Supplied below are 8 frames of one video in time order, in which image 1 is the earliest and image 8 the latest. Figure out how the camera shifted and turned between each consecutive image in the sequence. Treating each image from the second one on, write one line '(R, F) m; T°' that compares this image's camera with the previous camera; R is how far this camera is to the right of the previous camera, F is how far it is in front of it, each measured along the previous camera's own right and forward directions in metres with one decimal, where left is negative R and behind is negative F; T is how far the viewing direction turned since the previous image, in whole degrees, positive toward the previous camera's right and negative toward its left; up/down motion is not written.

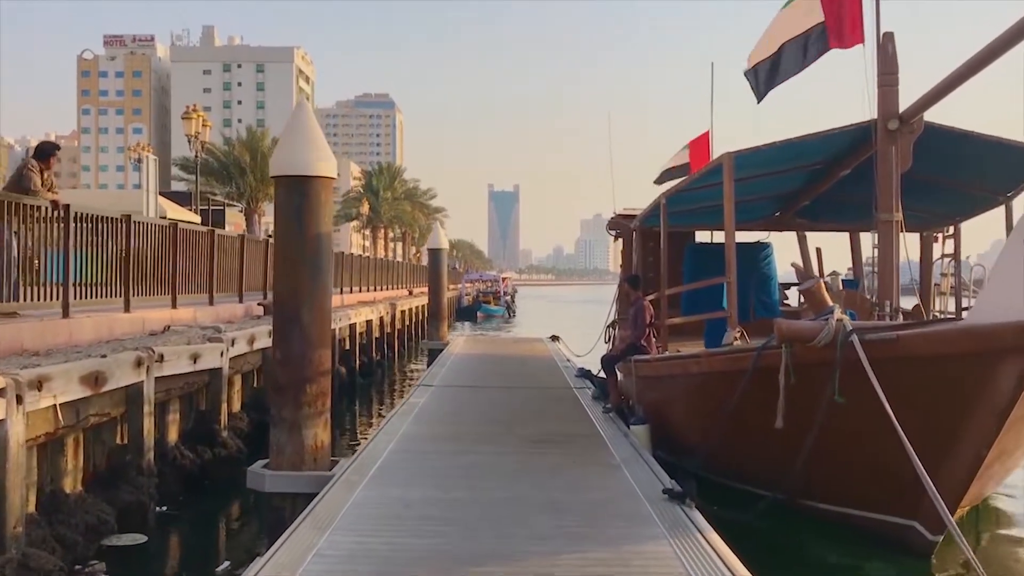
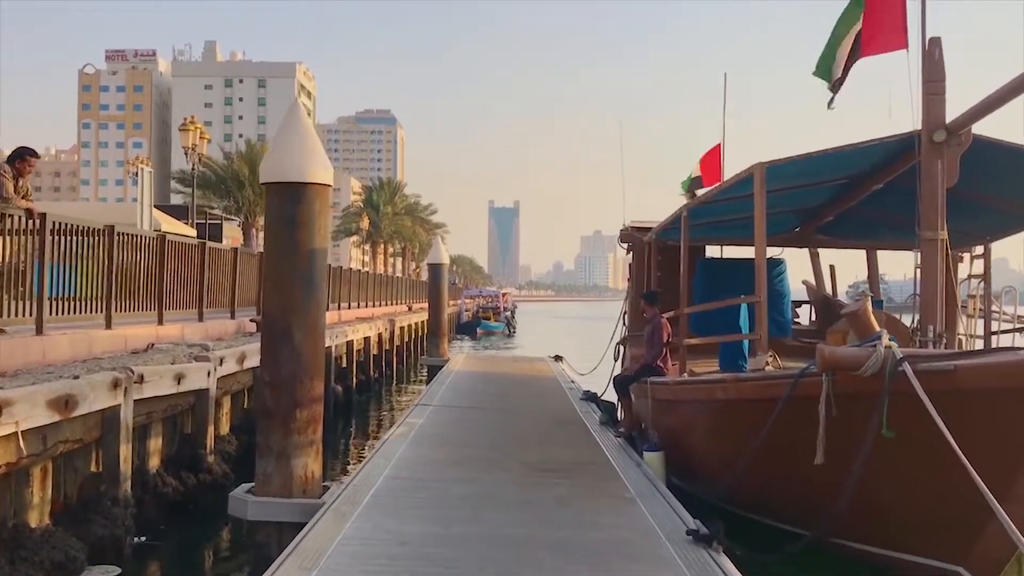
(-0.1, +0.6) m; 0°
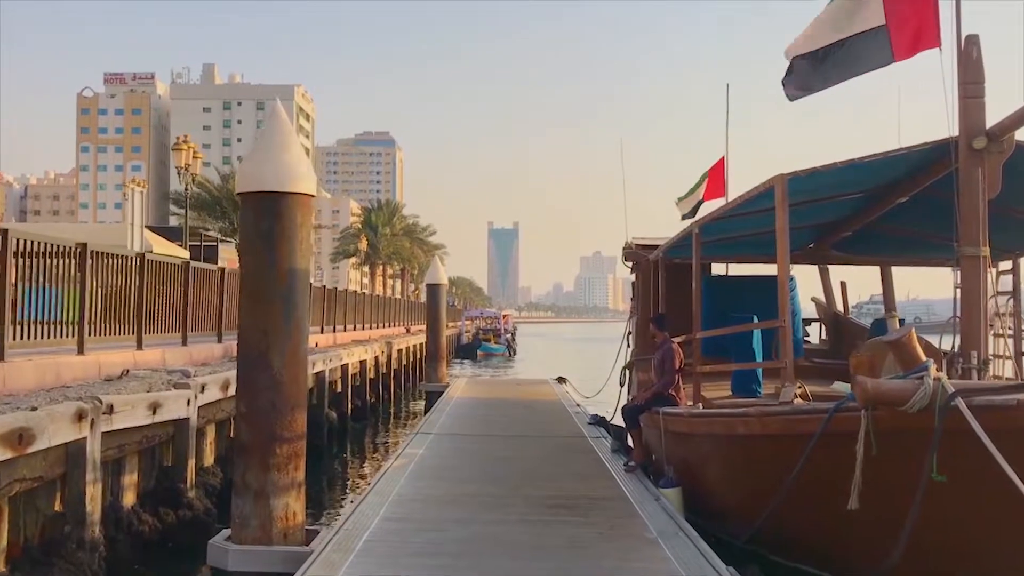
(0.0, +0.6) m; 0°
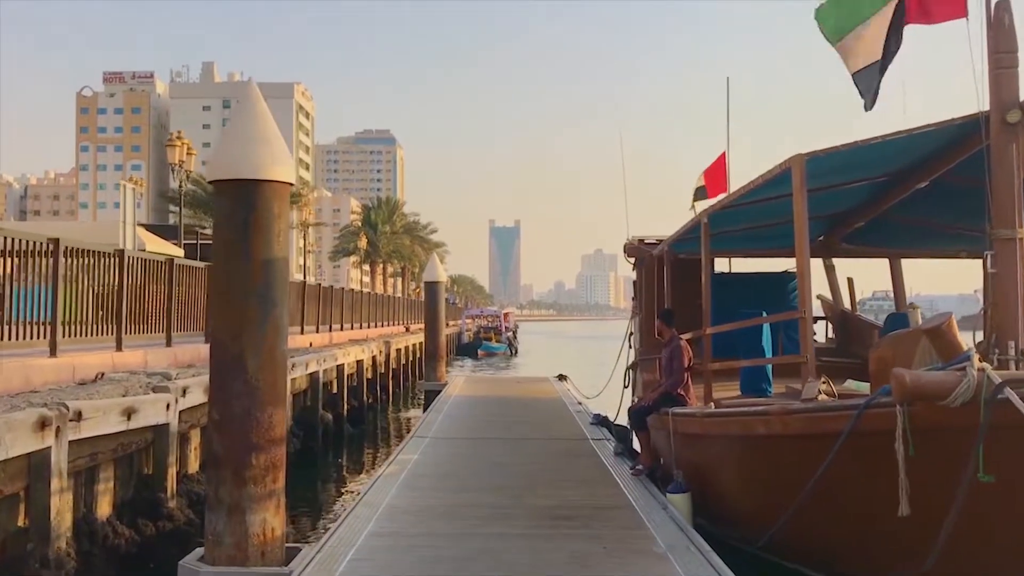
(0.0, +0.5) m; 0°
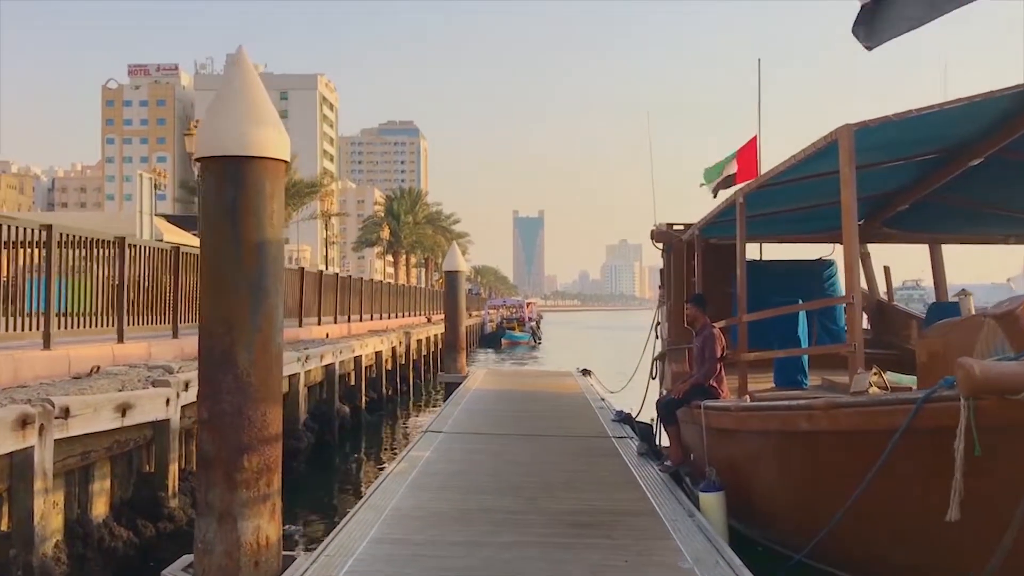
(0.0, +0.5) m; -2°
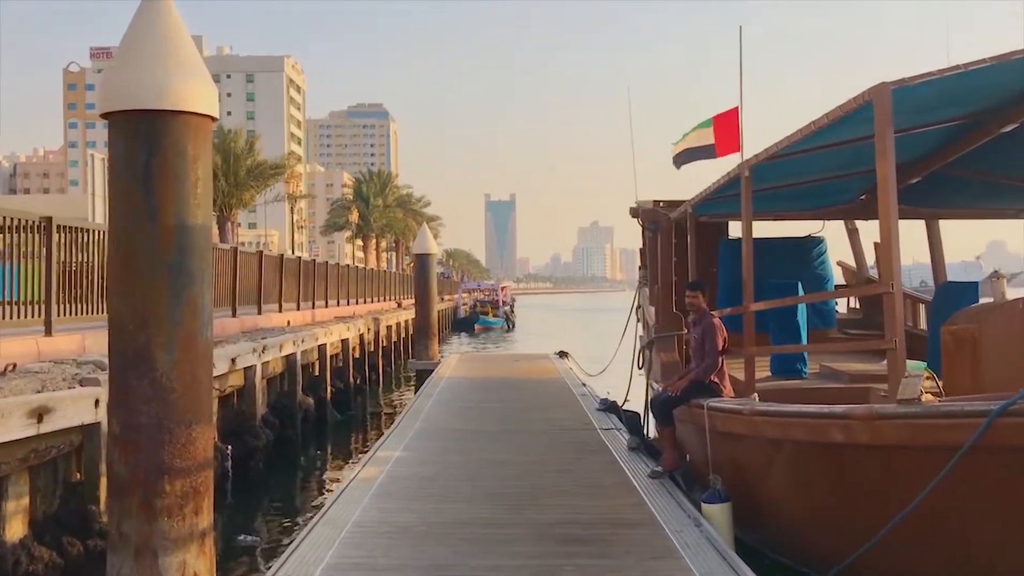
(0.0, +0.9) m; +2°
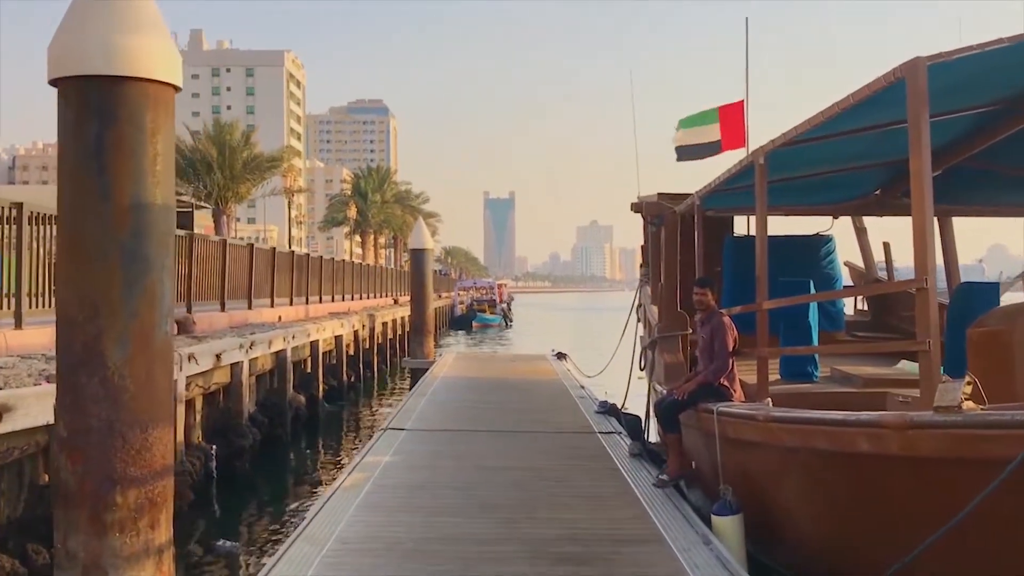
(0.0, +0.4) m; 0°
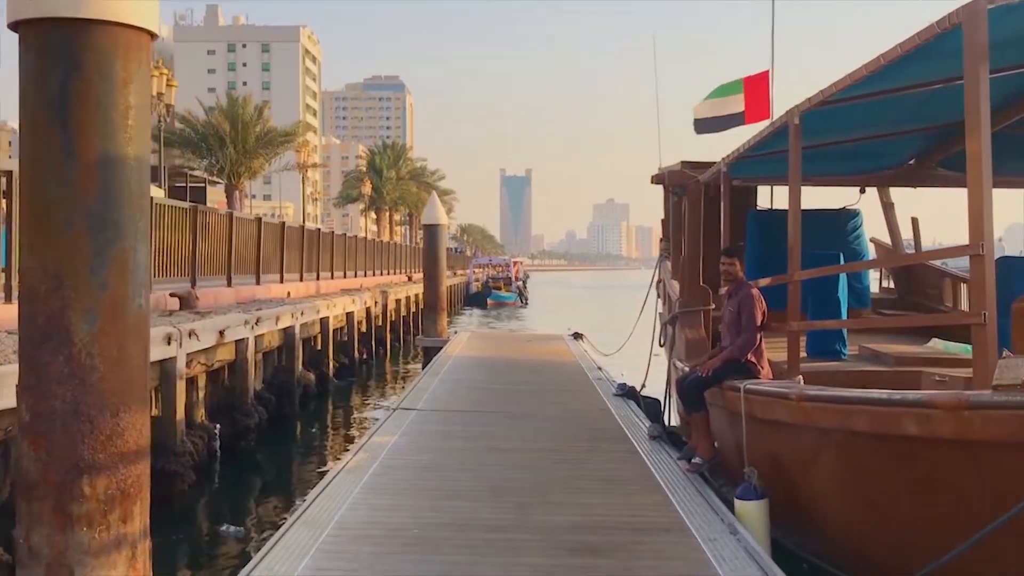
(0.0, +0.4) m; -1°
